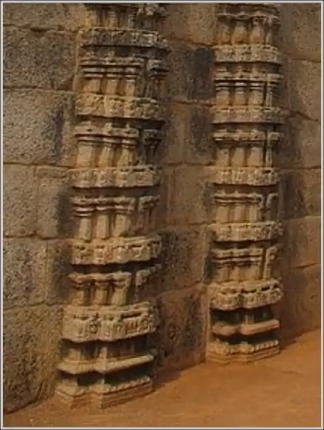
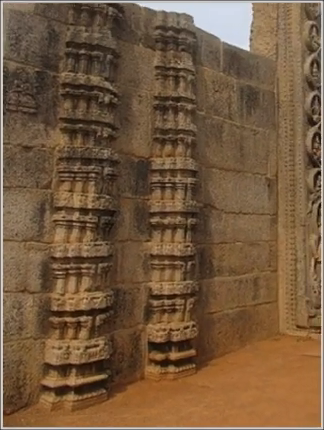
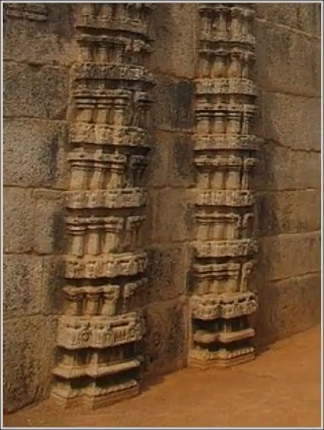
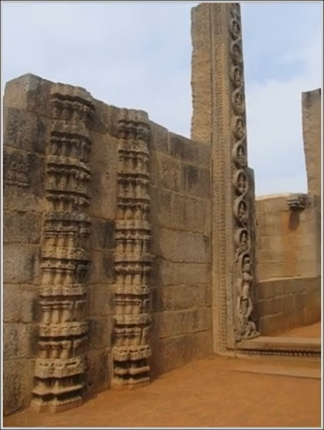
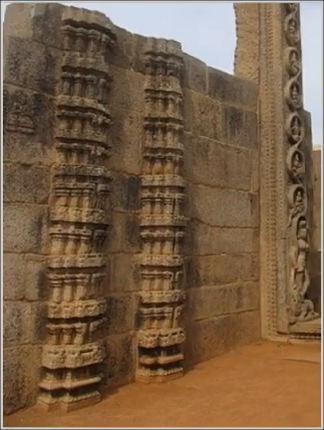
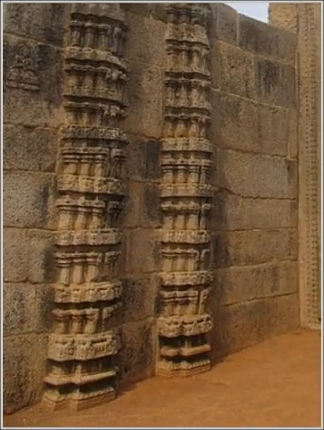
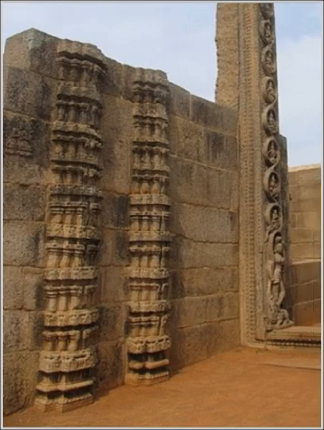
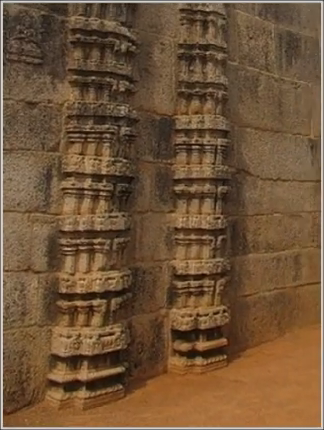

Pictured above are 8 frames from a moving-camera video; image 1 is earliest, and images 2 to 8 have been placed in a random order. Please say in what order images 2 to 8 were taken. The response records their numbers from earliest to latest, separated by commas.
3, 8, 6, 2, 5, 7, 4
